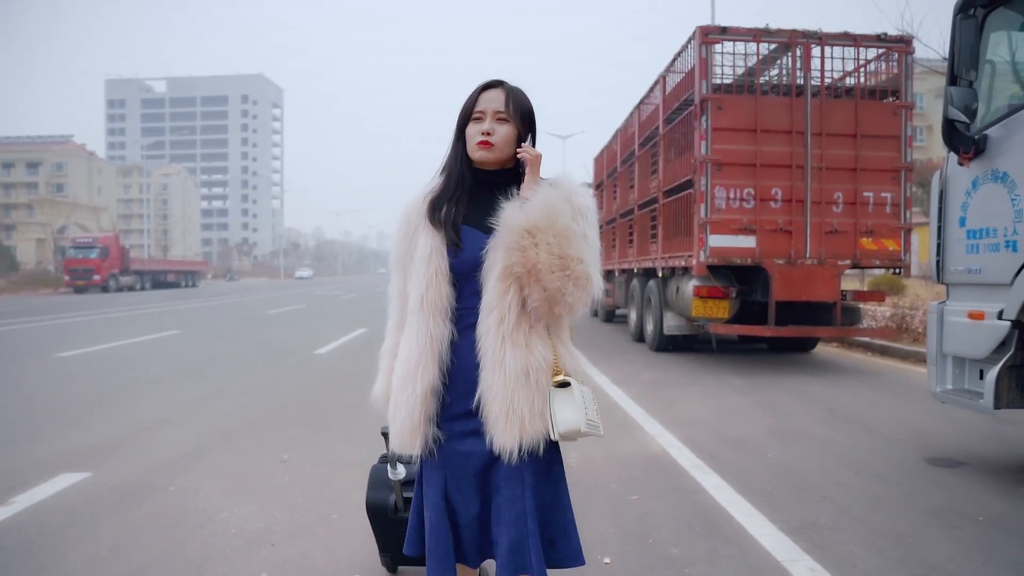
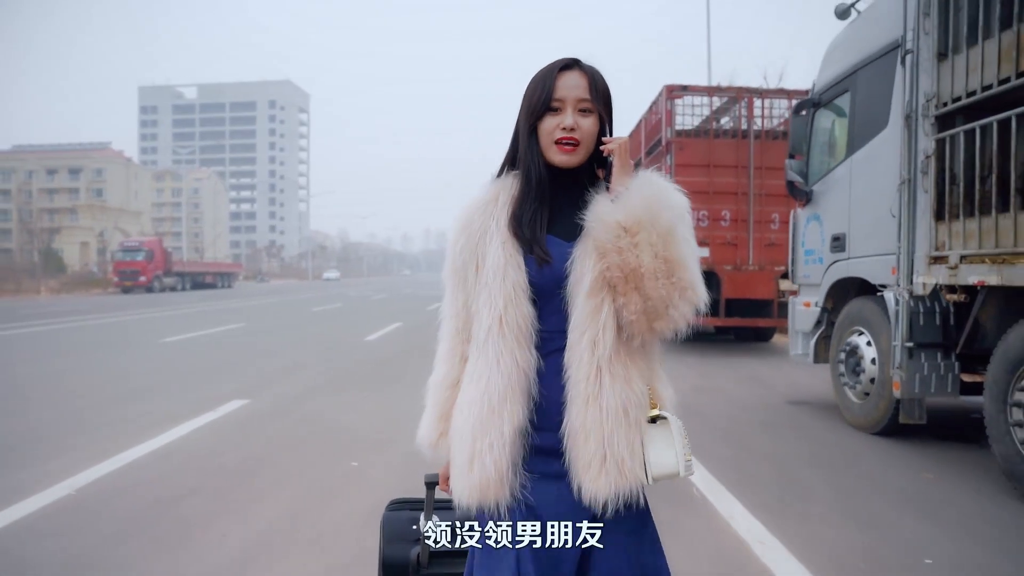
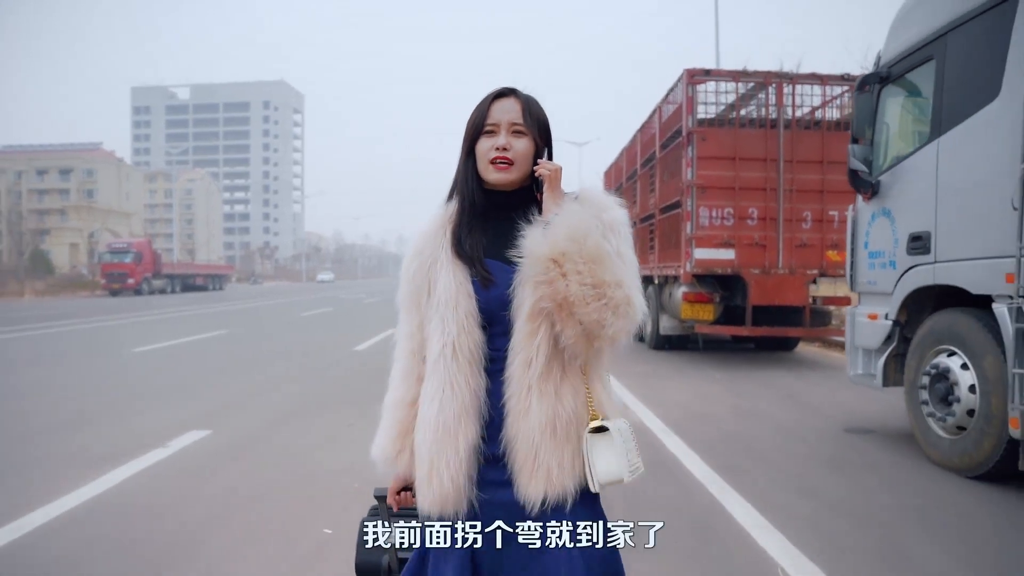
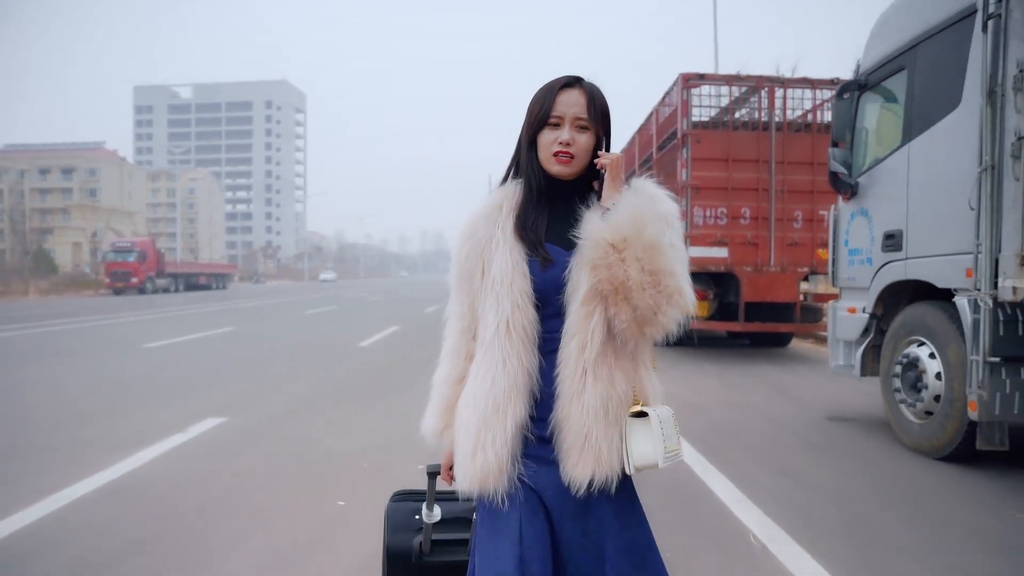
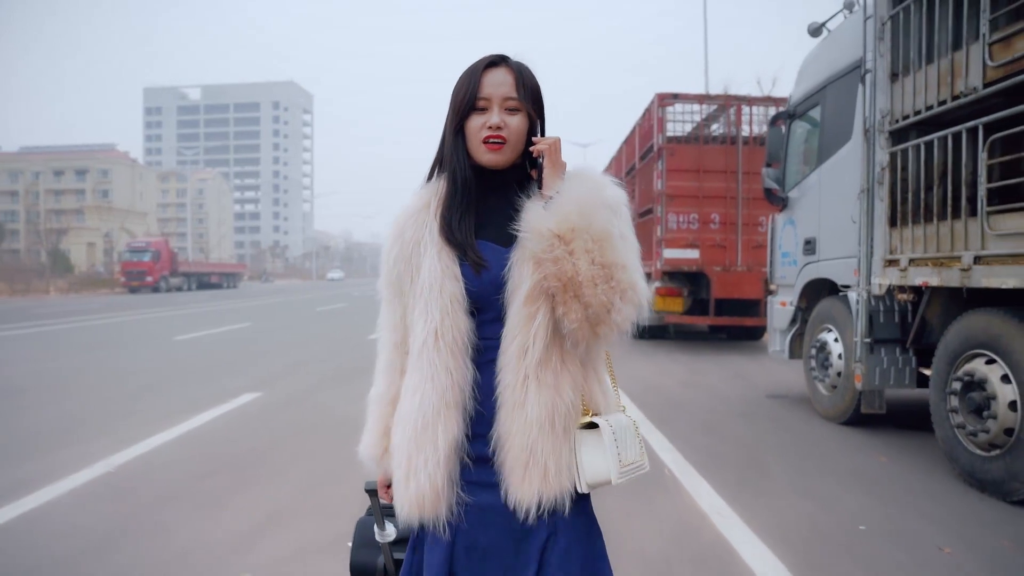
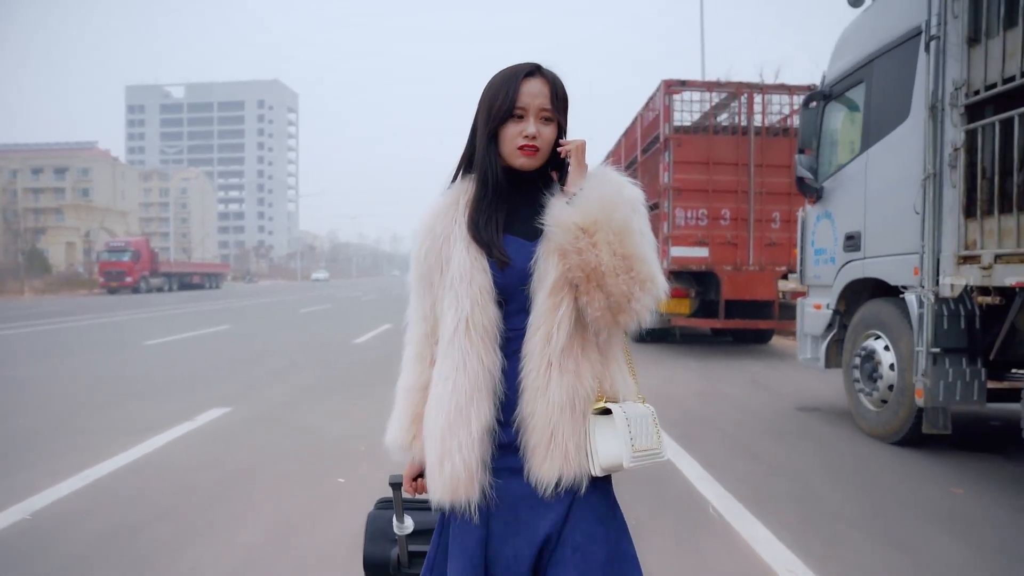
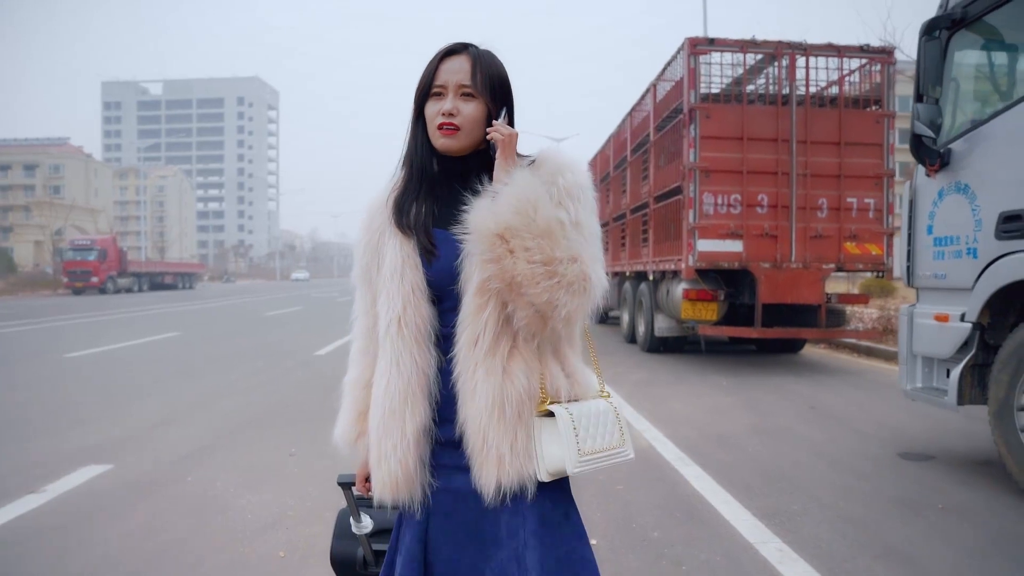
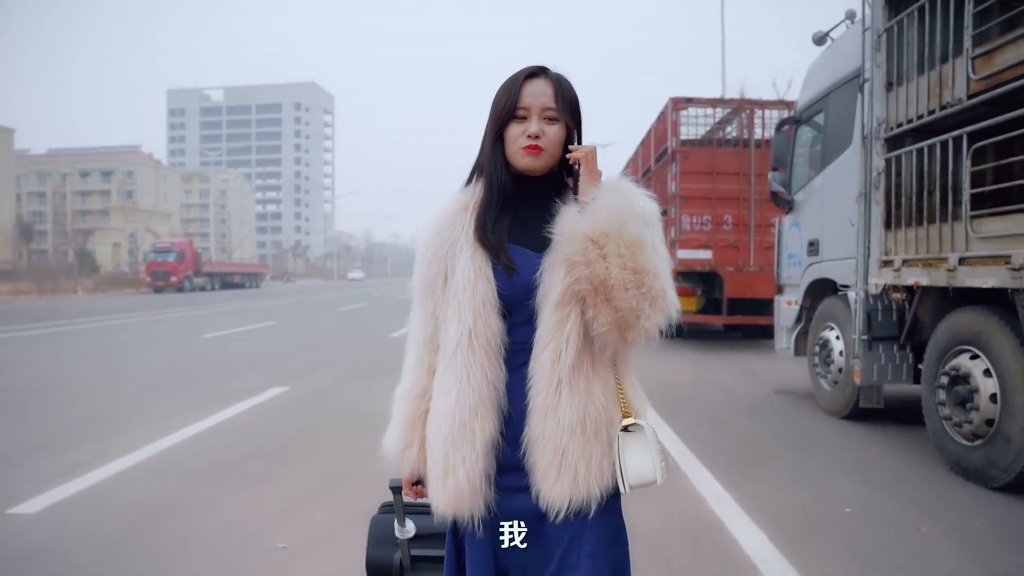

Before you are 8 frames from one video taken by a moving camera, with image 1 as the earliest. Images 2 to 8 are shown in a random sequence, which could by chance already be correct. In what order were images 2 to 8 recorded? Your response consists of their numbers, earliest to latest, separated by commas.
7, 3, 4, 6, 2, 5, 8
